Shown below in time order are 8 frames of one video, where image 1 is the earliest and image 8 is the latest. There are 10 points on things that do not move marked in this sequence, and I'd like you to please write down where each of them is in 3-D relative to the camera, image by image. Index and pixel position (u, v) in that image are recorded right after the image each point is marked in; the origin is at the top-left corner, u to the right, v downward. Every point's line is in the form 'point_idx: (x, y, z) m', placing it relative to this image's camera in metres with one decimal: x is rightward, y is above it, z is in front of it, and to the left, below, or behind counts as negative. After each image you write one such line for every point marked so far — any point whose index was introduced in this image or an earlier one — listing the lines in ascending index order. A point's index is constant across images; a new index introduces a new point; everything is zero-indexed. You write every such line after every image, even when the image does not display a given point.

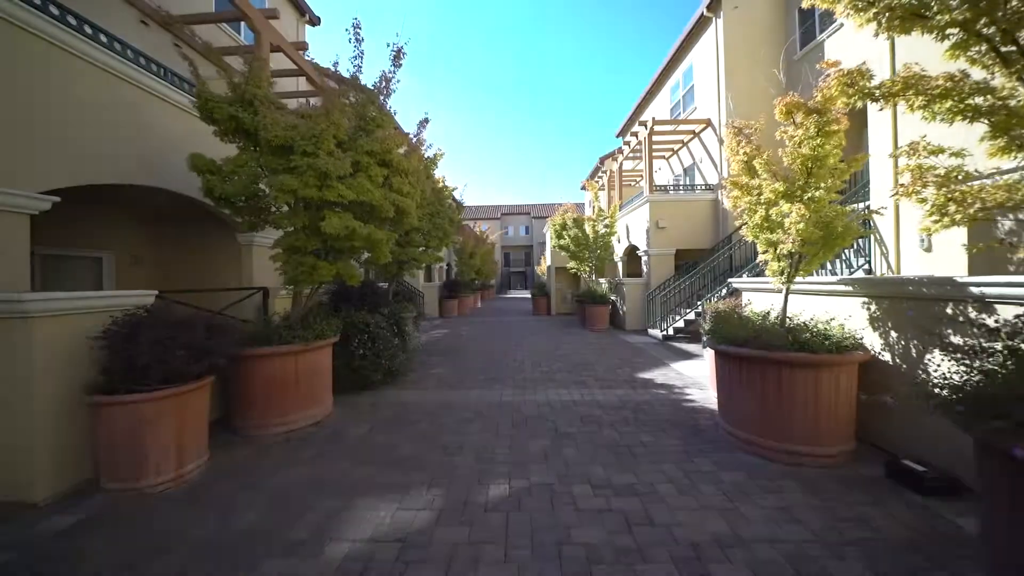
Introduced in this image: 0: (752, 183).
0: (+2.7, +1.2, +4.5) m
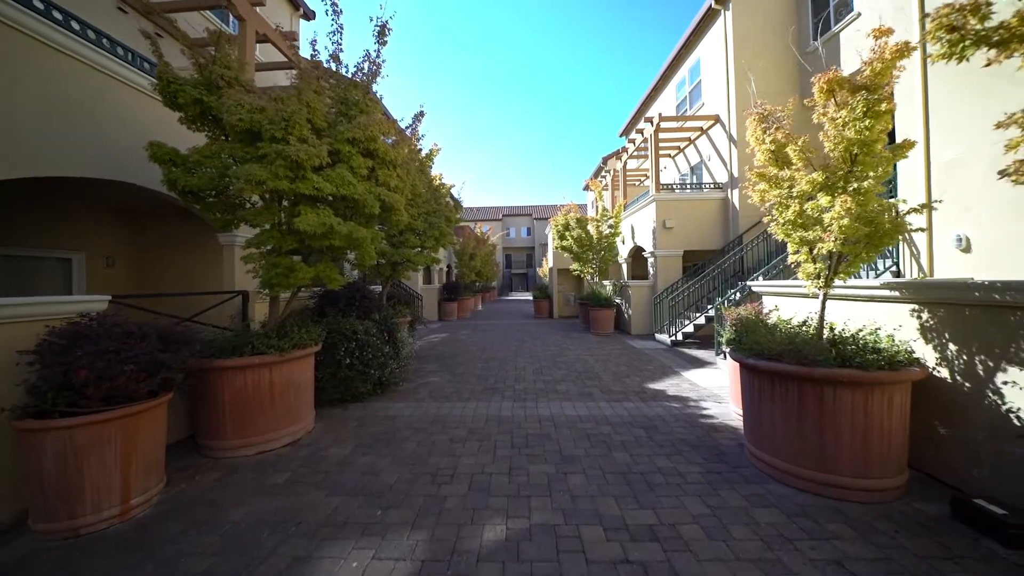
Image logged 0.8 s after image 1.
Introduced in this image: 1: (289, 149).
0: (+2.7, +1.1, +4.0) m
1: (-2.1, +1.3, +3.7) m
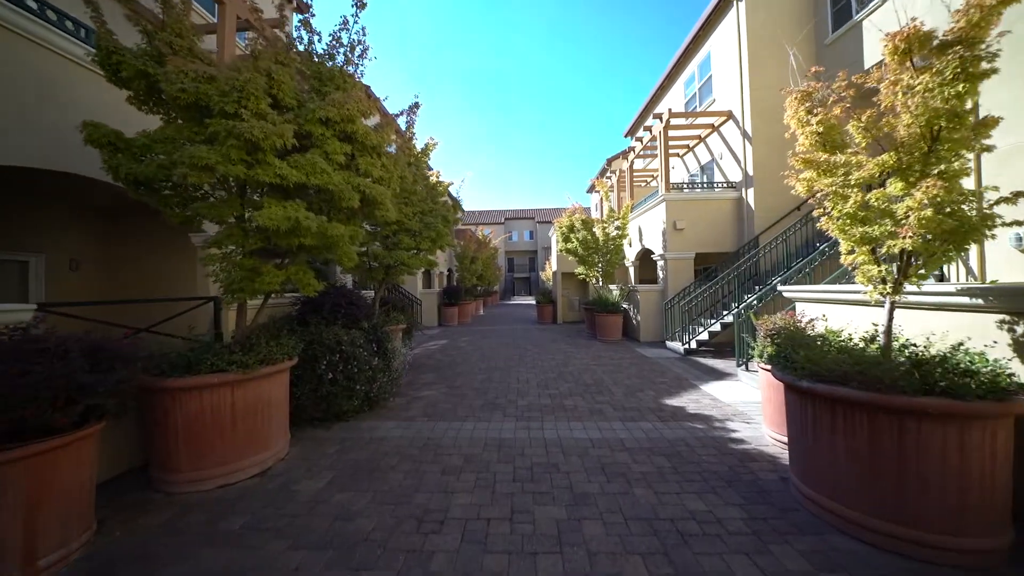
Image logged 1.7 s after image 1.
0: (+2.7, +1.1, +3.4) m
1: (-2.0, +1.2, +3.0) m
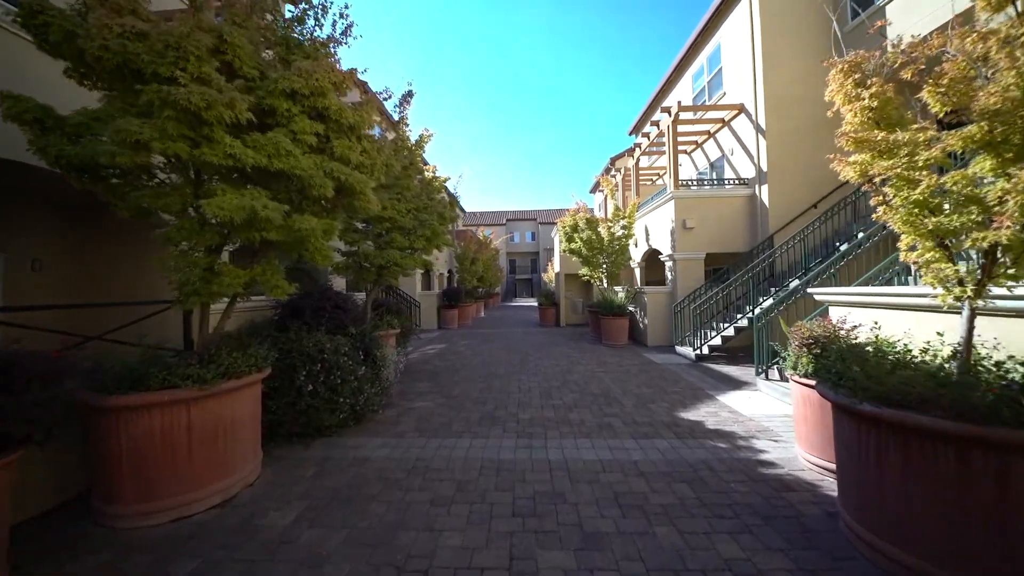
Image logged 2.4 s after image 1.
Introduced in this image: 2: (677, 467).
0: (+2.7, +1.1, +2.8) m
1: (-2.1, +1.2, +2.5) m
2: (+1.7, -1.9, +4.2) m
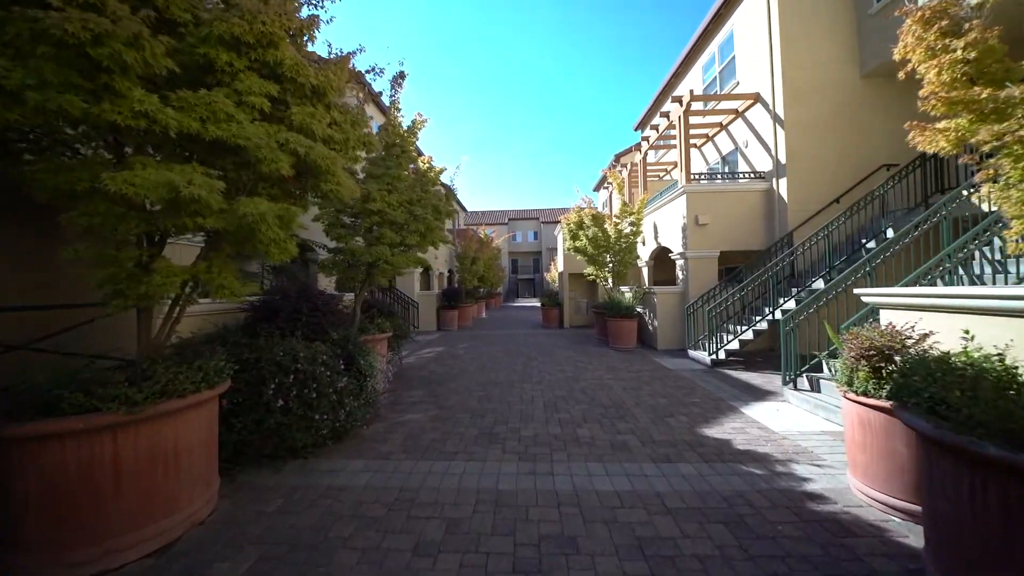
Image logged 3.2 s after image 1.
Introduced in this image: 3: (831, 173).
0: (+2.7, +1.1, +2.1) m
1: (-2.1, +1.2, +1.9) m
2: (+1.7, -1.9, +3.5) m
3: (+8.2, +3.0, +10.4) m
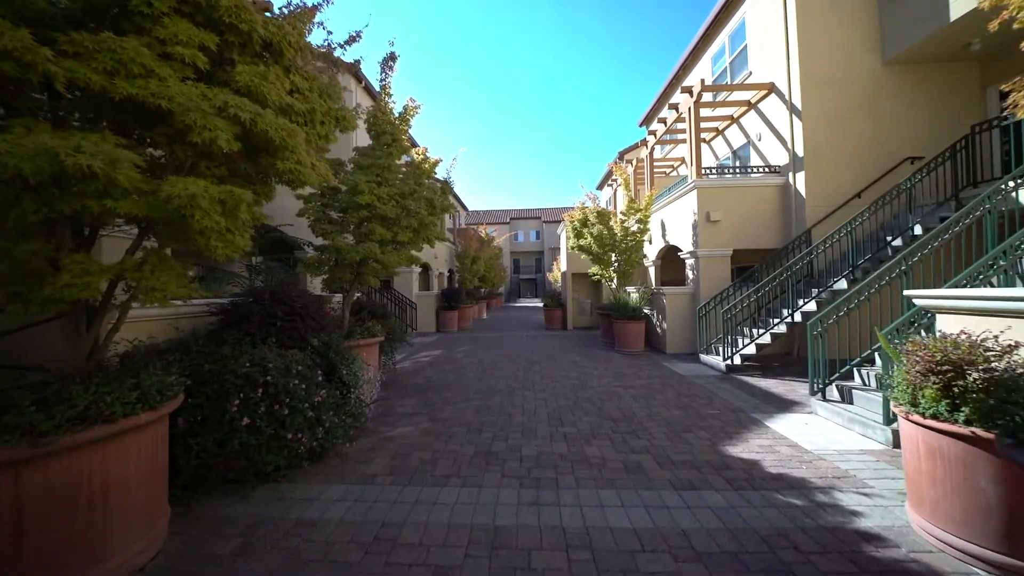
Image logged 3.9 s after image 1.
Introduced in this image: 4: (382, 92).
0: (+2.7, +1.1, +1.6) m
1: (-2.1, +1.2, +1.3) m
2: (+1.7, -1.9, +3.0) m
3: (+8.3, +2.9, +9.8) m
4: (-2.1, +3.1, +6.4) m
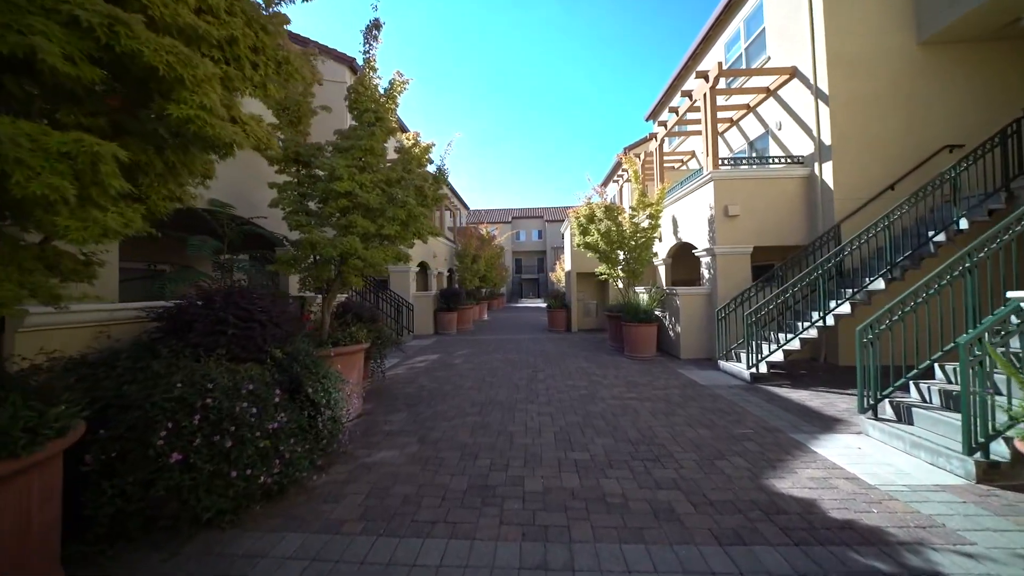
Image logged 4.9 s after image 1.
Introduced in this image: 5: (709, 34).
0: (+2.7, +1.0, +0.8) m
1: (-2.1, +1.2, +0.6) m
2: (+1.7, -1.9, +2.2) m
3: (+8.3, +2.9, +8.9) m
4: (-2.1, +3.1, +5.6) m
5: (+6.7, +8.6, +13.4) m
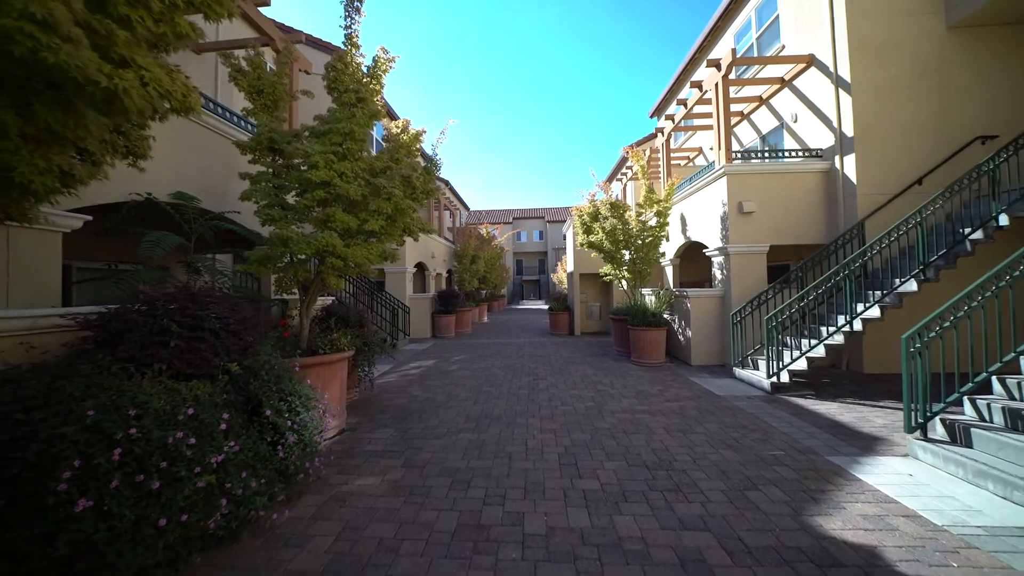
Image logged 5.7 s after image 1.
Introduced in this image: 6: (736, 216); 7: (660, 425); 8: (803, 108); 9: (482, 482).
0: (+2.7, +1.0, +0.2) m
1: (-2.1, +1.2, 0.0) m
2: (+1.7, -1.9, +1.6) m
3: (+8.3, +2.9, +8.3) m
4: (-2.1, +3.1, +5.0) m
5: (+6.7, +8.6, +12.8) m
6: (+5.0, +1.6, +9.0) m
7: (+2.0, -1.8, +5.3) m
8: (+7.1, +4.4, +9.7) m
9: (-0.3, -1.9, +3.9) m
